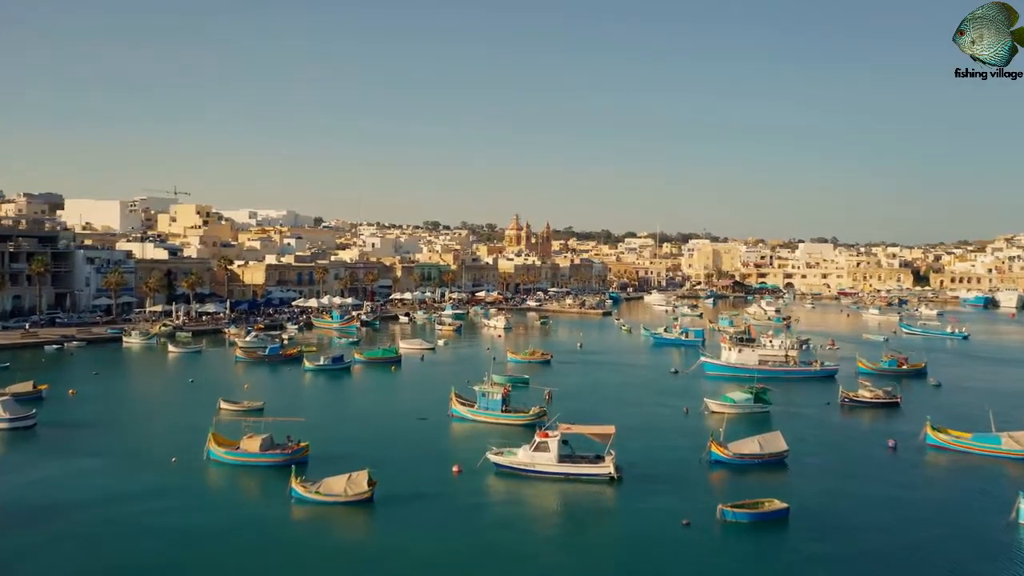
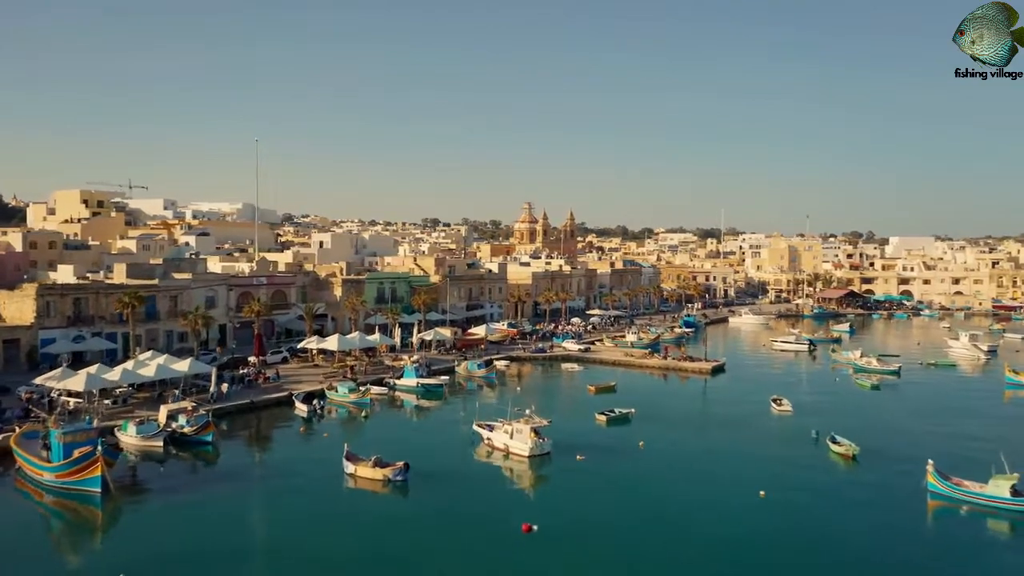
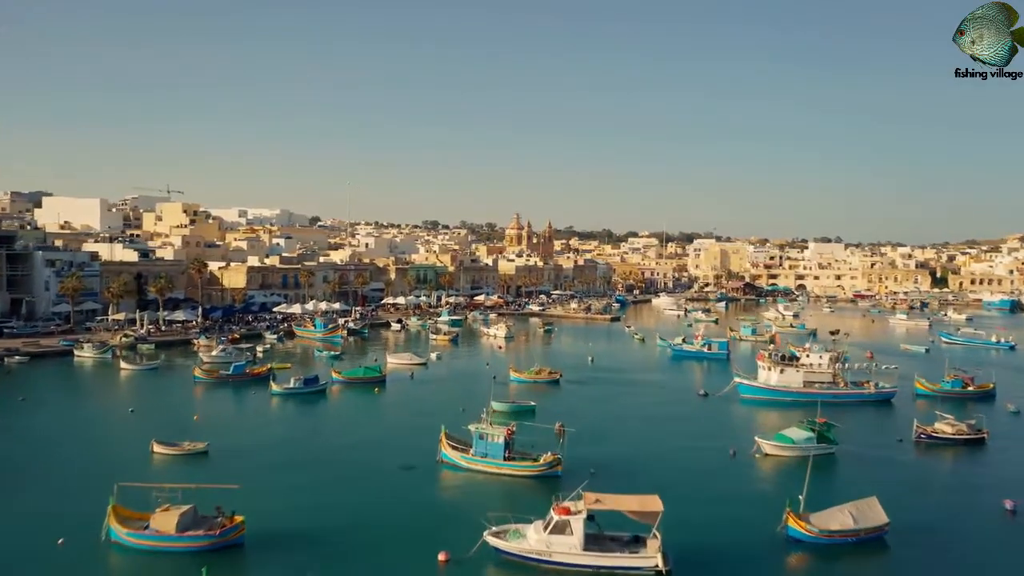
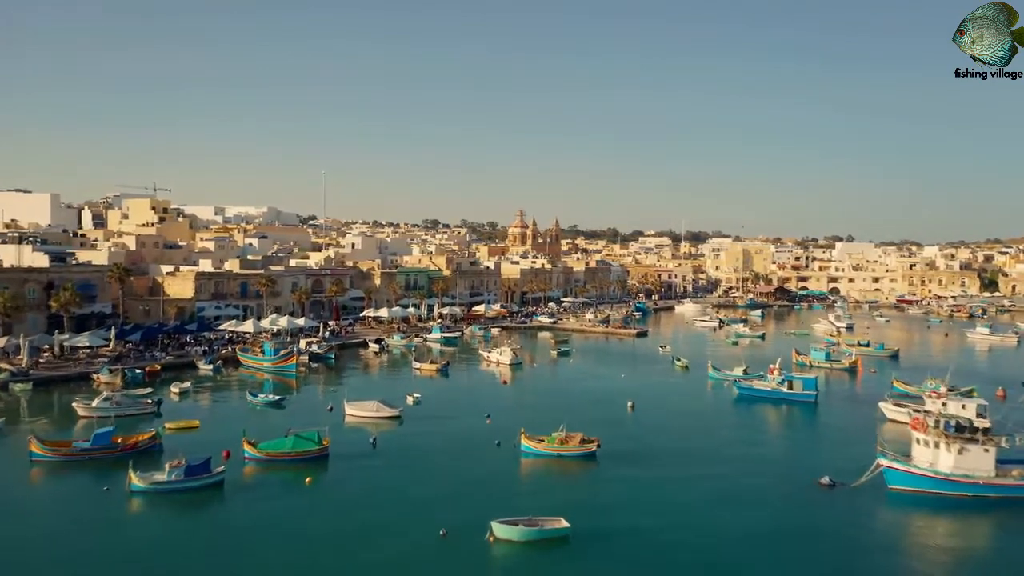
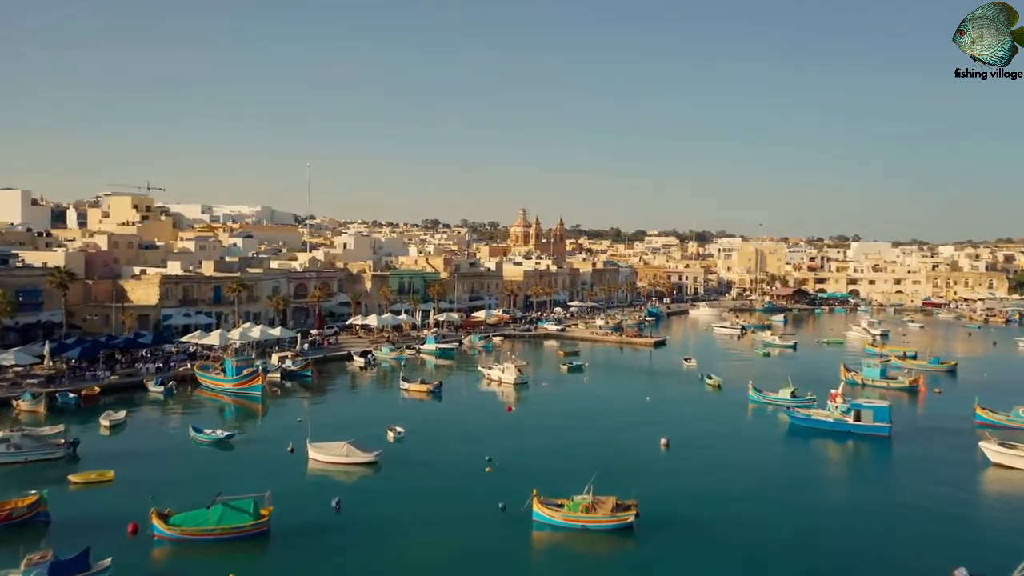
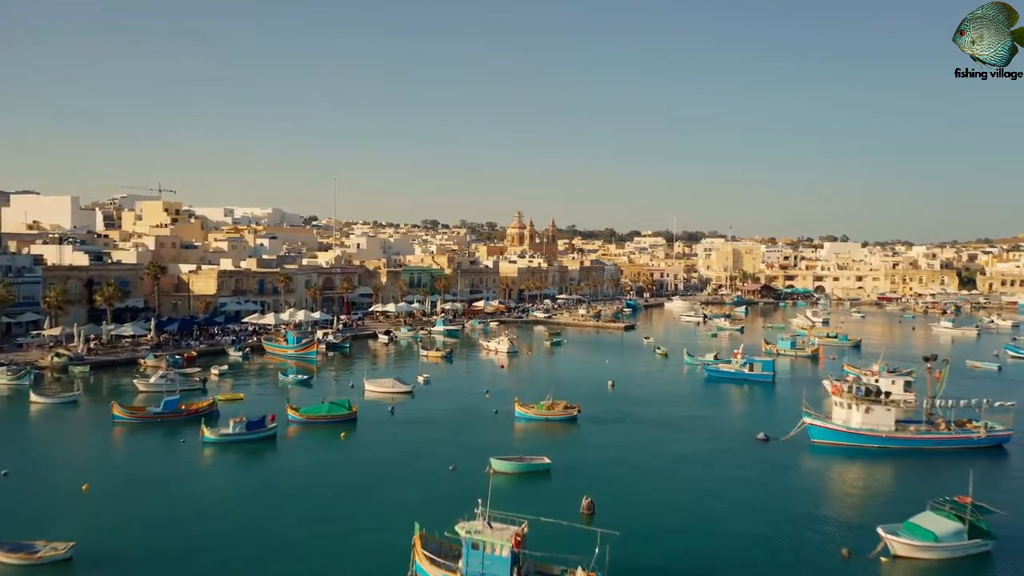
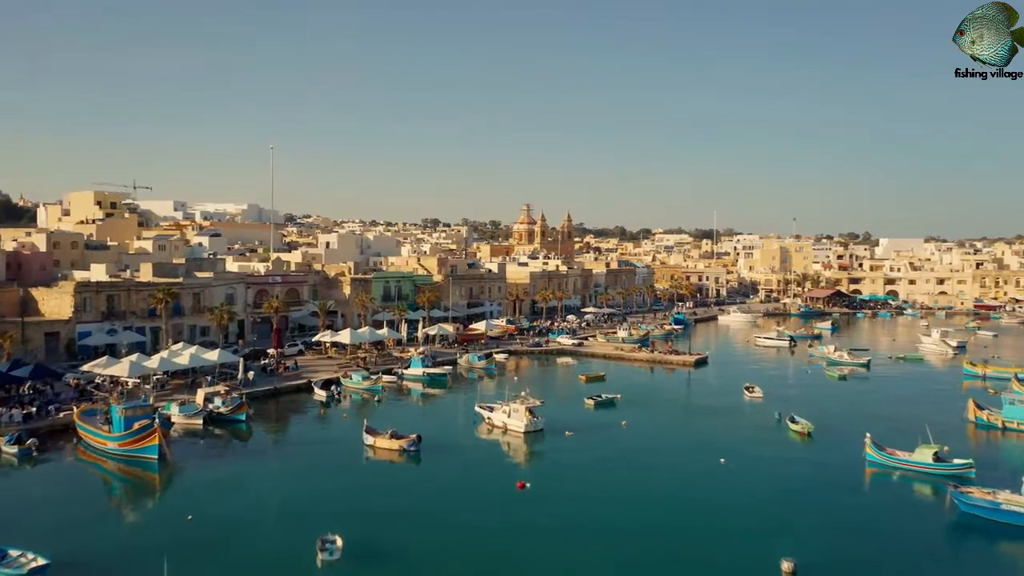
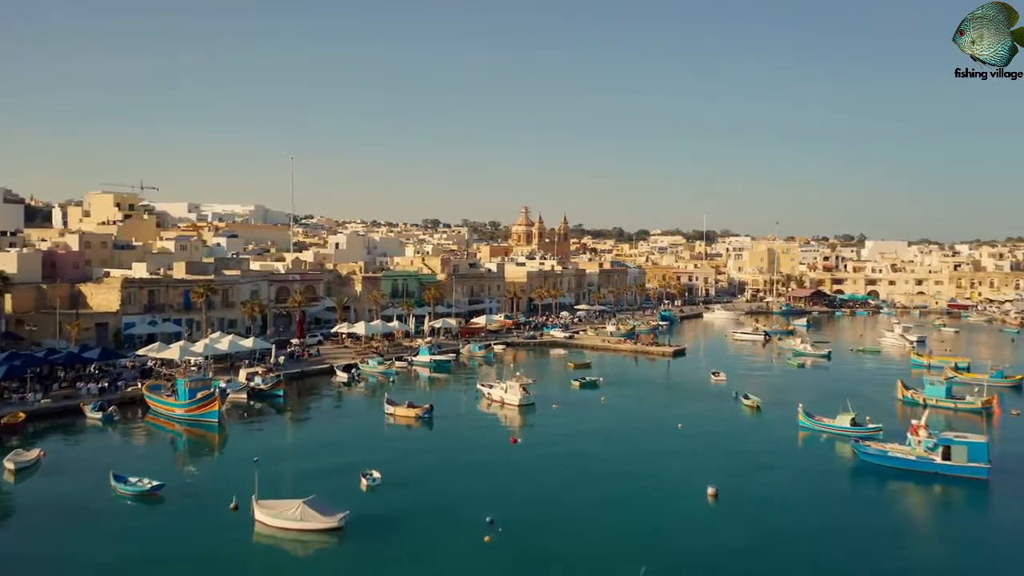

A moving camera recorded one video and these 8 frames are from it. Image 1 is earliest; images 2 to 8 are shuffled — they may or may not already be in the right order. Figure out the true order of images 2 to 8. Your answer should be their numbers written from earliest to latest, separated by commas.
3, 6, 4, 5, 8, 7, 2
